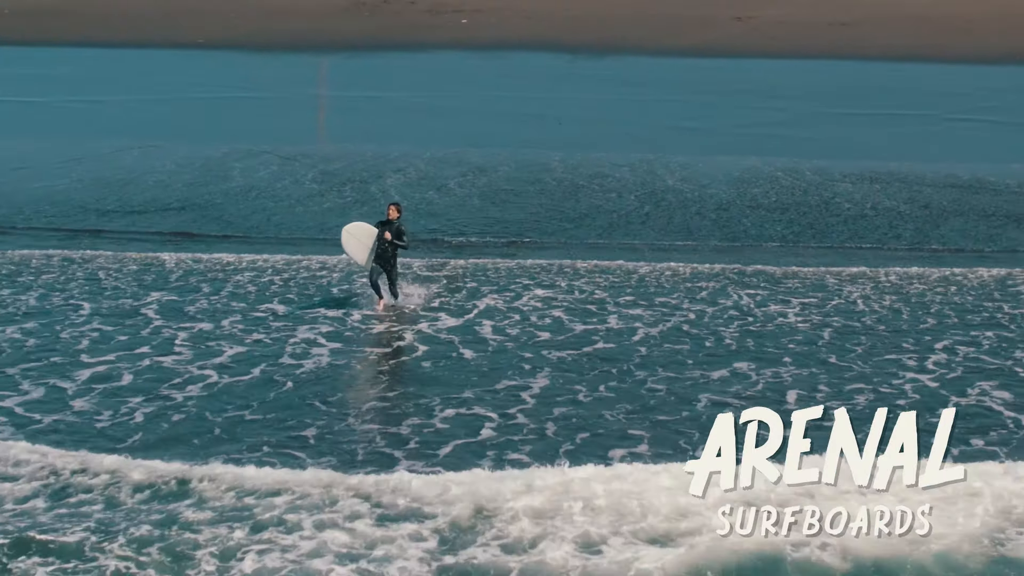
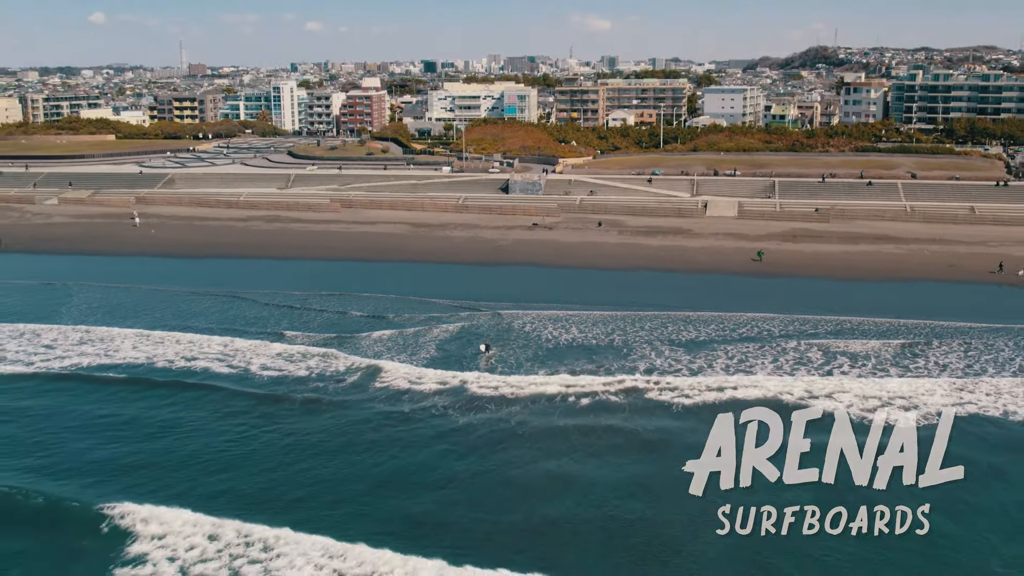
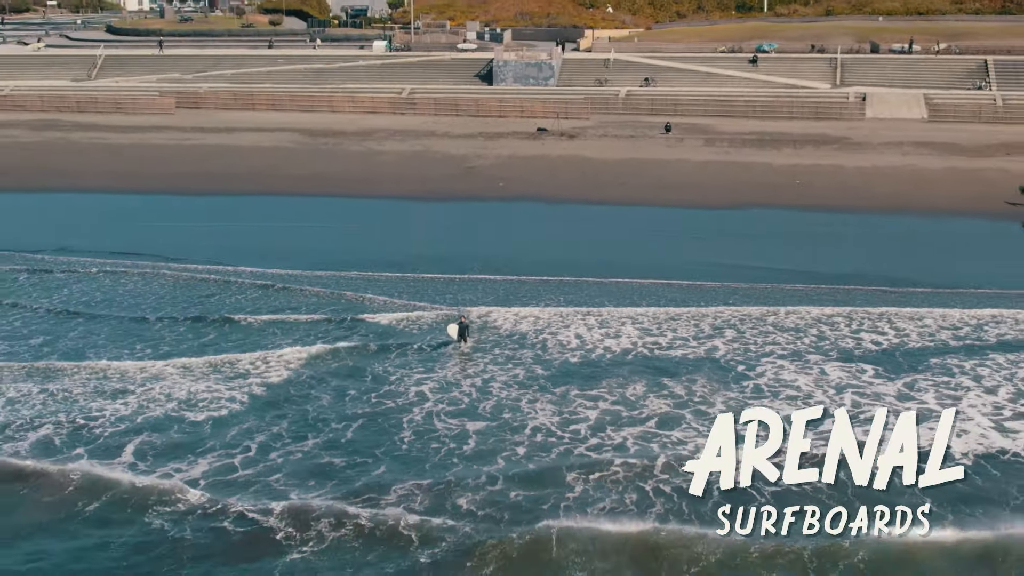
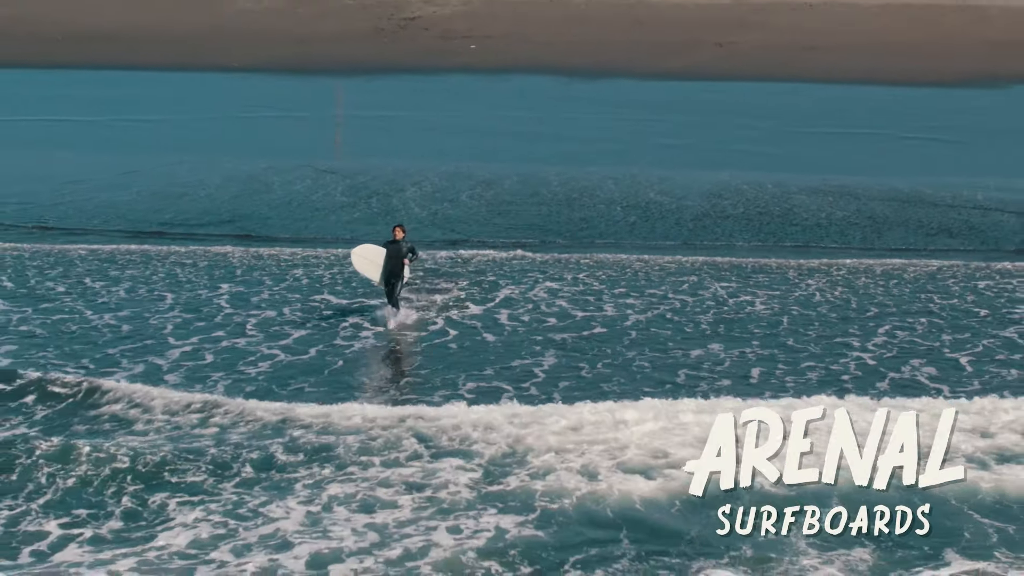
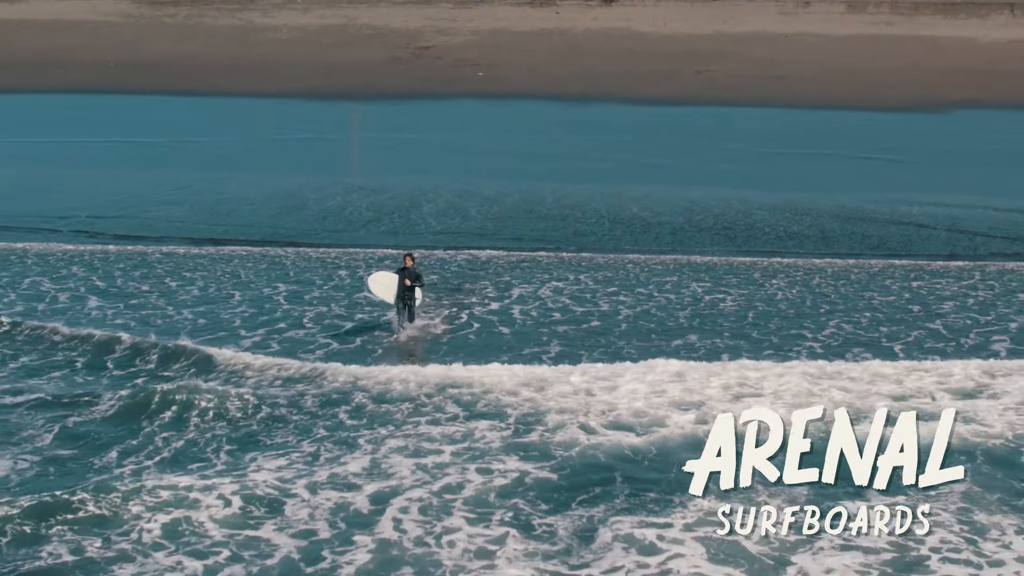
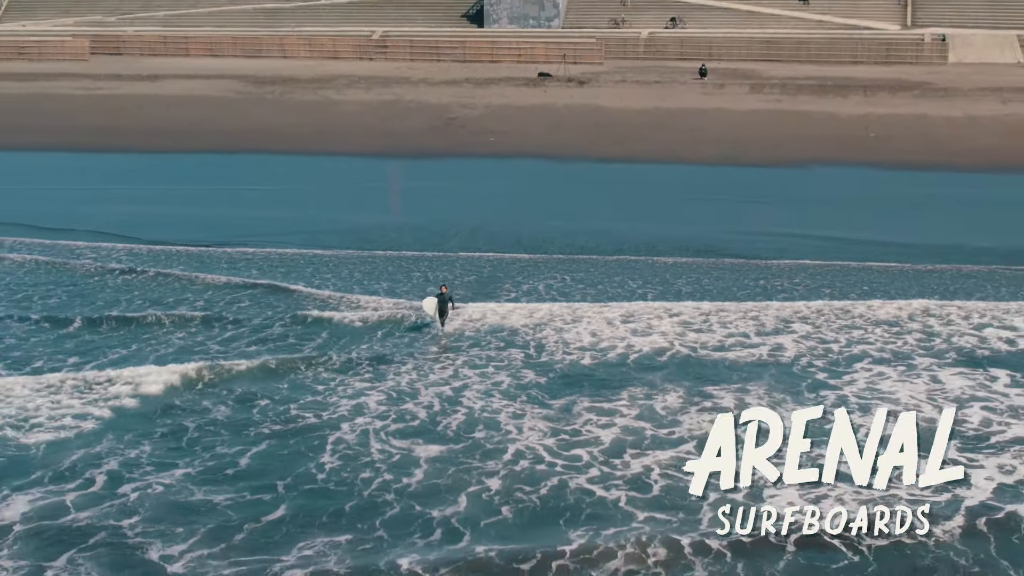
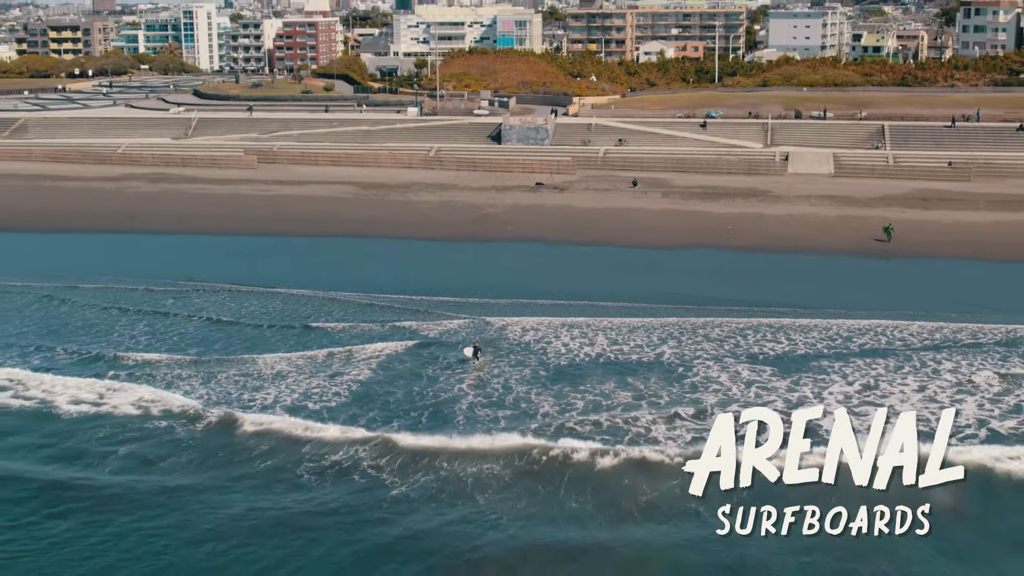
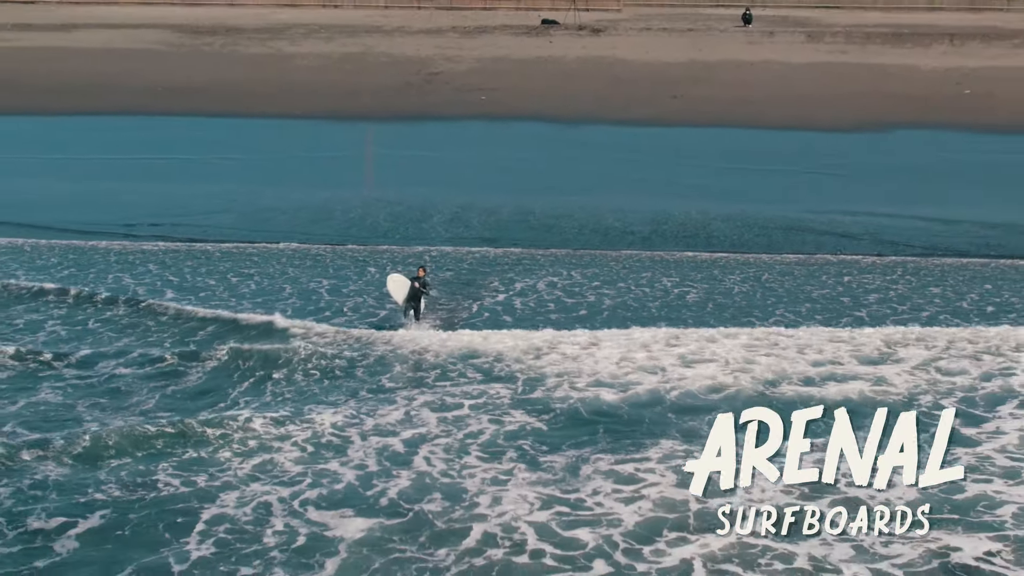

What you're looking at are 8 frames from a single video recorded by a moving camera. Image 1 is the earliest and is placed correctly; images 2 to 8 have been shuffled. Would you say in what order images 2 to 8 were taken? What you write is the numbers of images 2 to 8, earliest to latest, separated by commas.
4, 5, 8, 6, 3, 7, 2
